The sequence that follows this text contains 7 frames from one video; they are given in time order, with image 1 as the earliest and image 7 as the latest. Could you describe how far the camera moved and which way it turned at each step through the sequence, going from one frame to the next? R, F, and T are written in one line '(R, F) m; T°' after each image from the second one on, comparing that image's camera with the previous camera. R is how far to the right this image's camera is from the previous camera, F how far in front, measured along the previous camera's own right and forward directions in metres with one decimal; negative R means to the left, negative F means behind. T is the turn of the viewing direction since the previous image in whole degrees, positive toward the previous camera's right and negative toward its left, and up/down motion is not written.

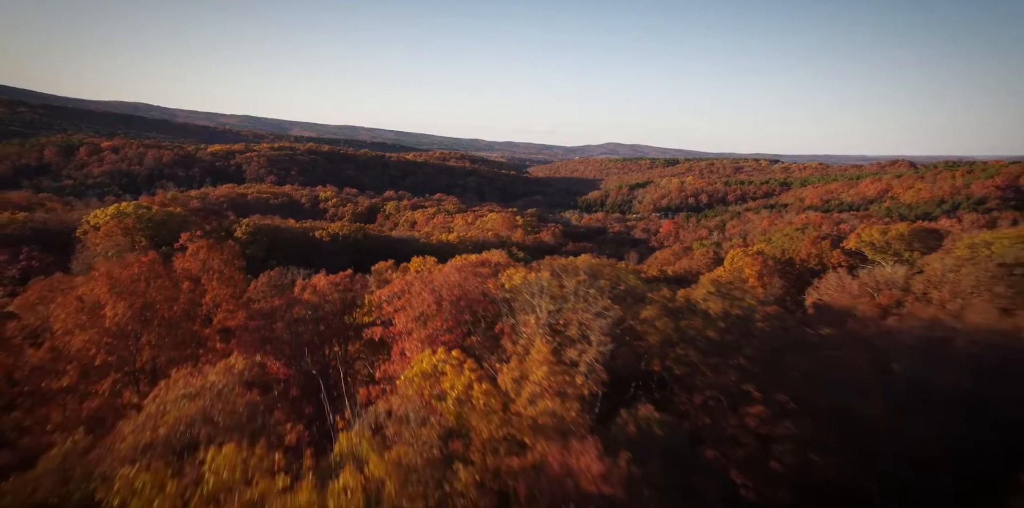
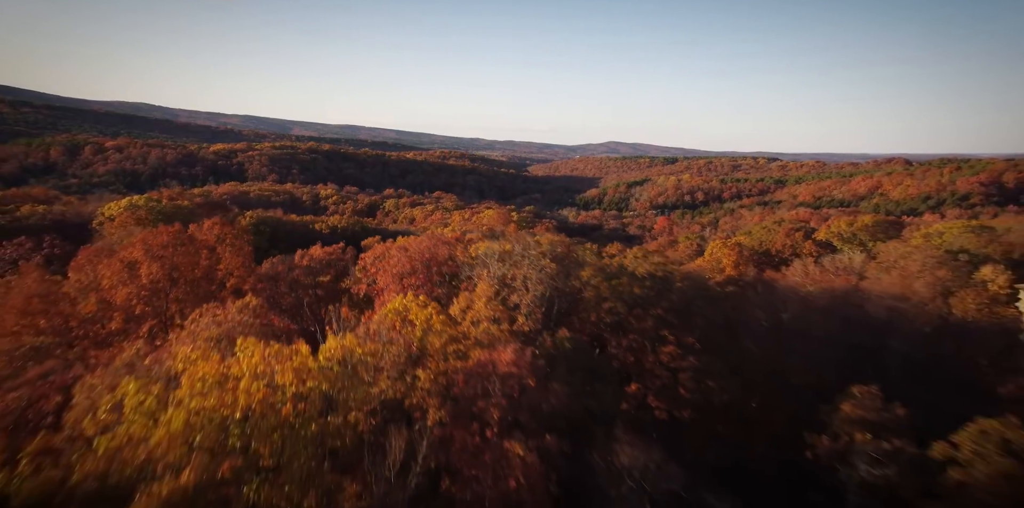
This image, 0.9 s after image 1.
(+1.6, -3.9) m; 0°
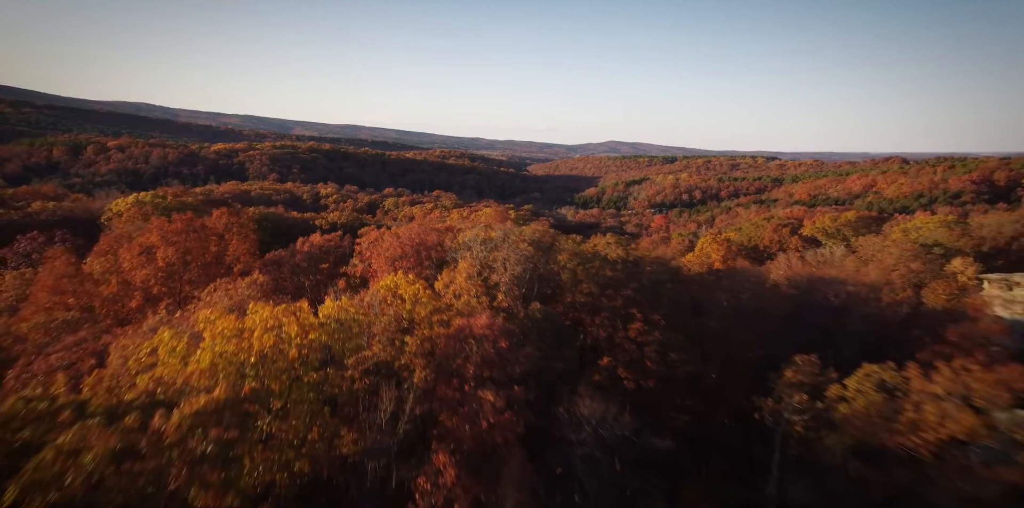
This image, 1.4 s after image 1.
(+0.8, -2.1) m; 0°
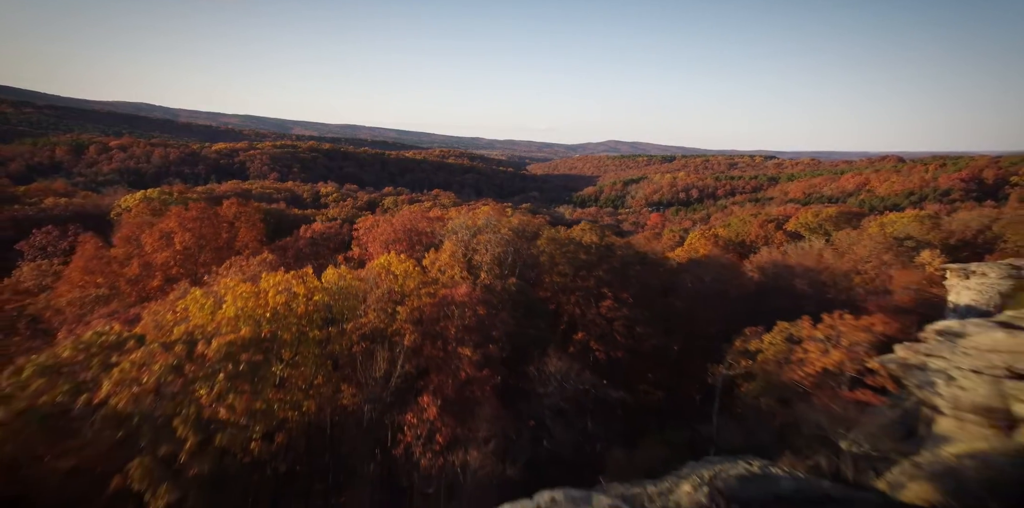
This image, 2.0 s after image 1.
(+0.8, -2.5) m; 0°
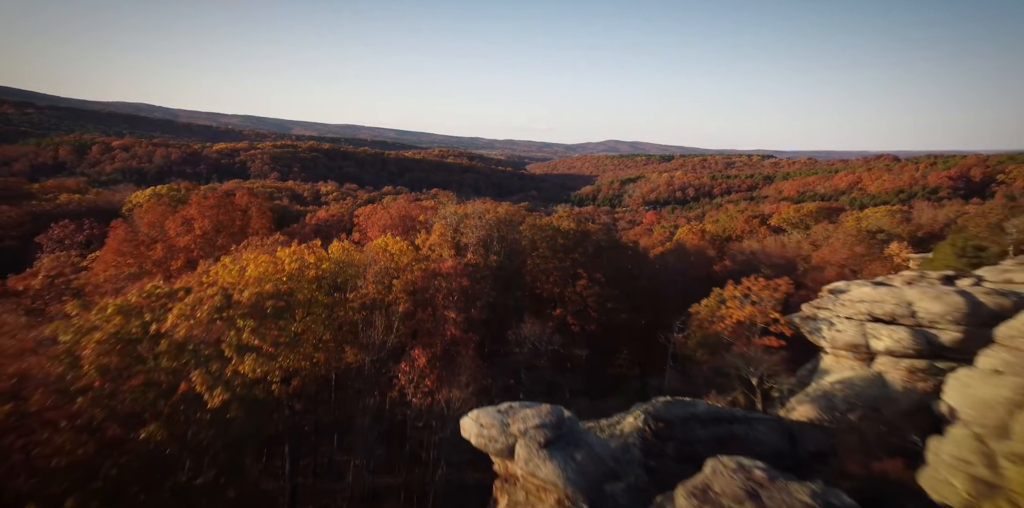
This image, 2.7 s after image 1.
(+0.8, -3.0) m; 0°
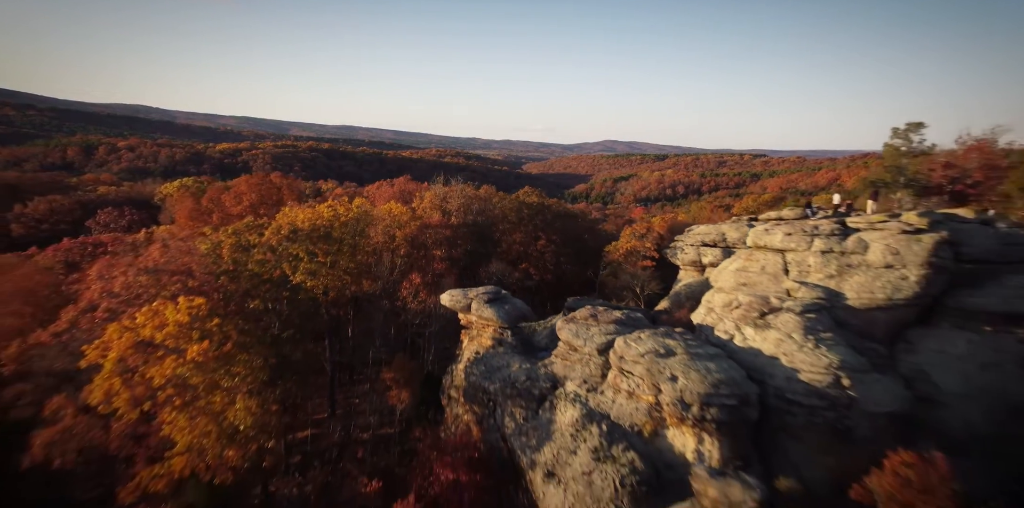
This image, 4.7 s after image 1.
(+1.5, -8.7) m; 0°
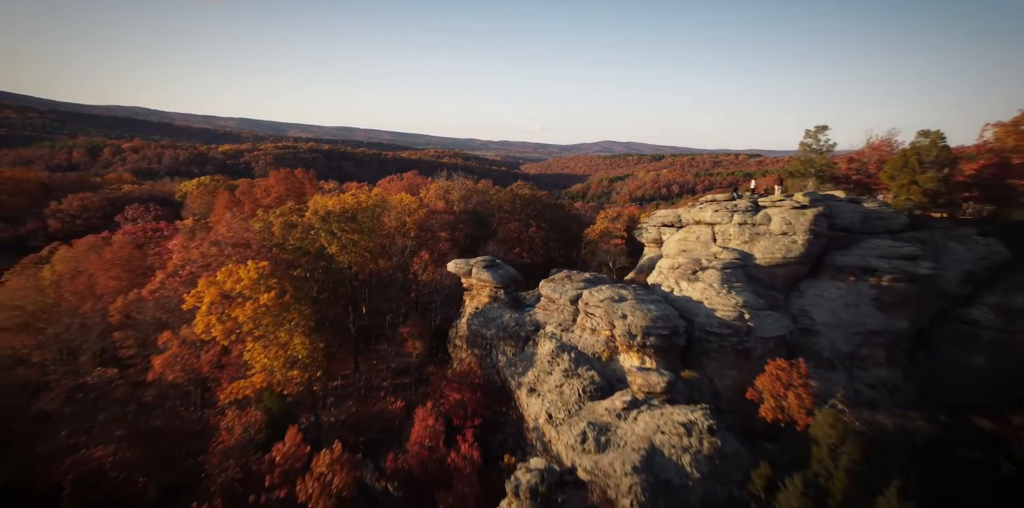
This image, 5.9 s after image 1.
(+0.3, -5.2) m; 0°
